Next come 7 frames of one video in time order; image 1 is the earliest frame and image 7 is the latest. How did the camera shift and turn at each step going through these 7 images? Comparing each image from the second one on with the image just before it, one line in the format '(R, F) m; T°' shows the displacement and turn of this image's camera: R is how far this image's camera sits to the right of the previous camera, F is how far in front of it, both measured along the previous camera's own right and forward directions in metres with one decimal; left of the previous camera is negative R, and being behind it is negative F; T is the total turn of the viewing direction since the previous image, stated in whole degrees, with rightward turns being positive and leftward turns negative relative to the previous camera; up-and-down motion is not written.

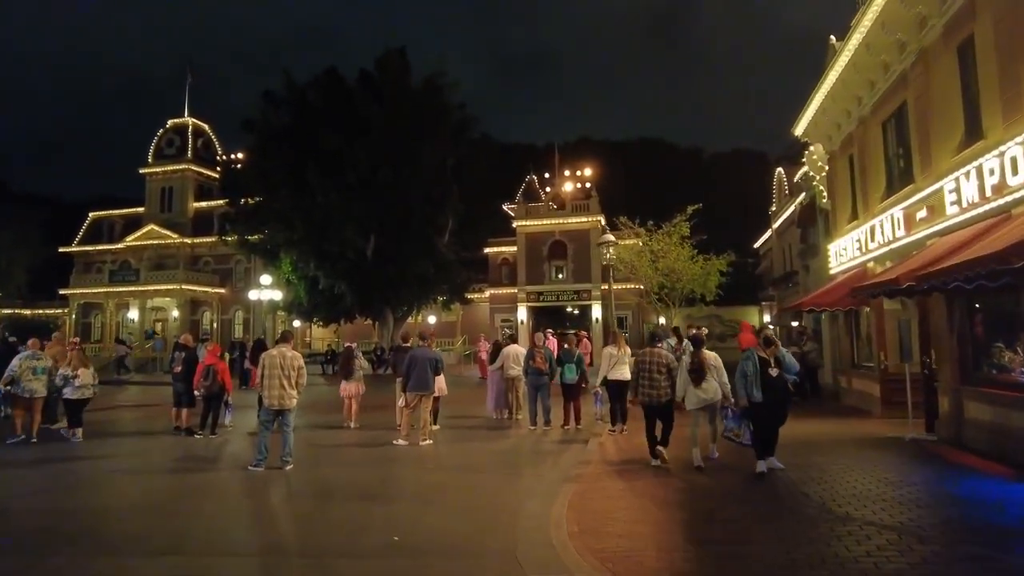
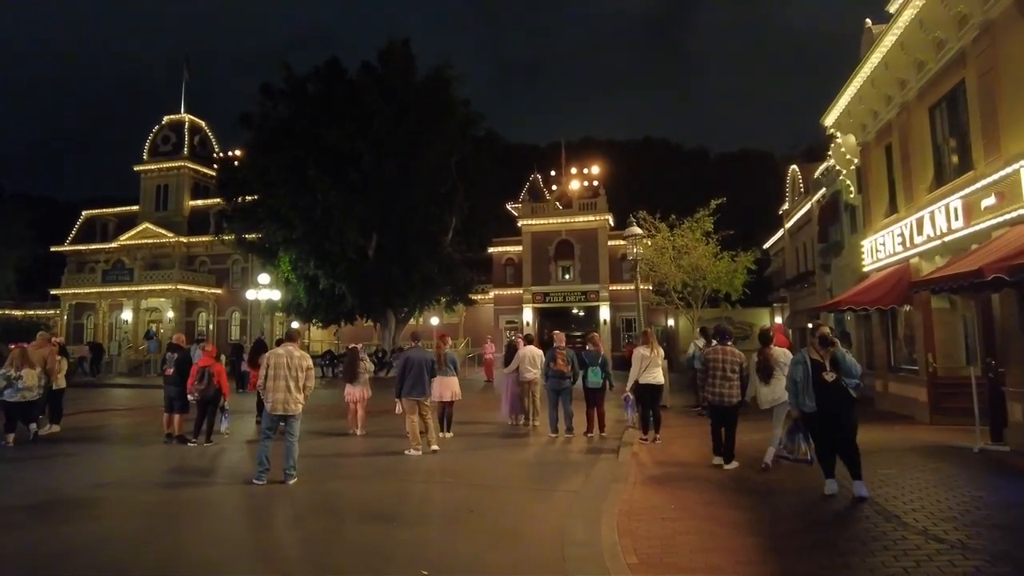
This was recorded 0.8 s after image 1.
(-0.5, +1.0) m; 0°
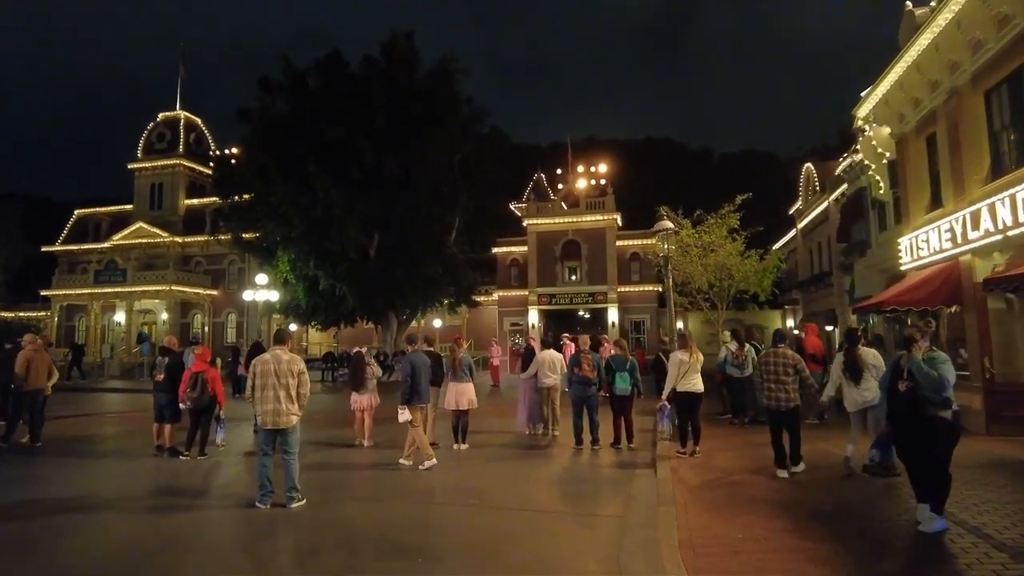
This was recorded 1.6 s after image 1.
(-0.5, +1.0) m; 0°
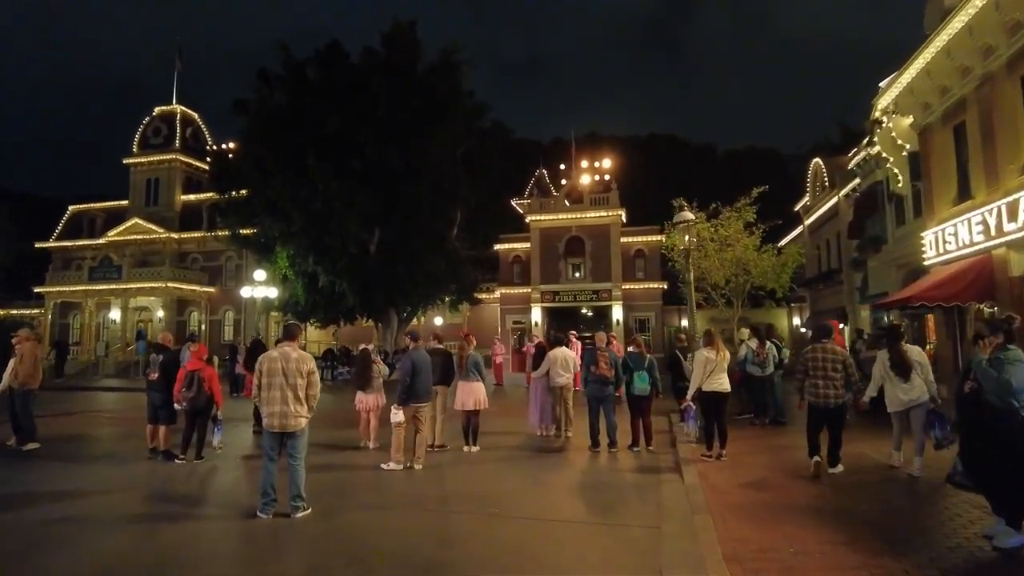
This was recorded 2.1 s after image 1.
(-0.3, +0.6) m; 0°
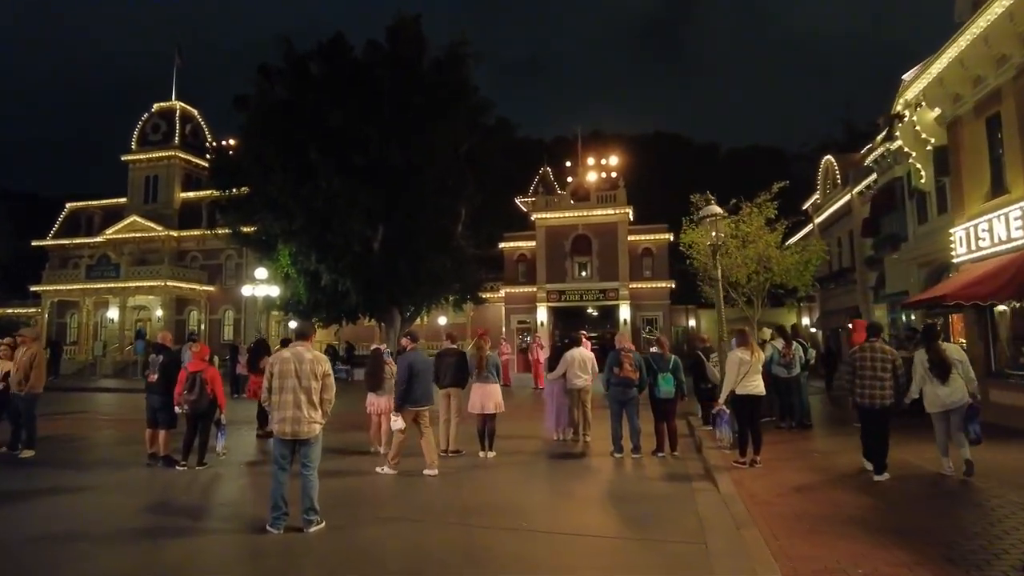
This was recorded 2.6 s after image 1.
(-0.4, +0.6) m; 0°
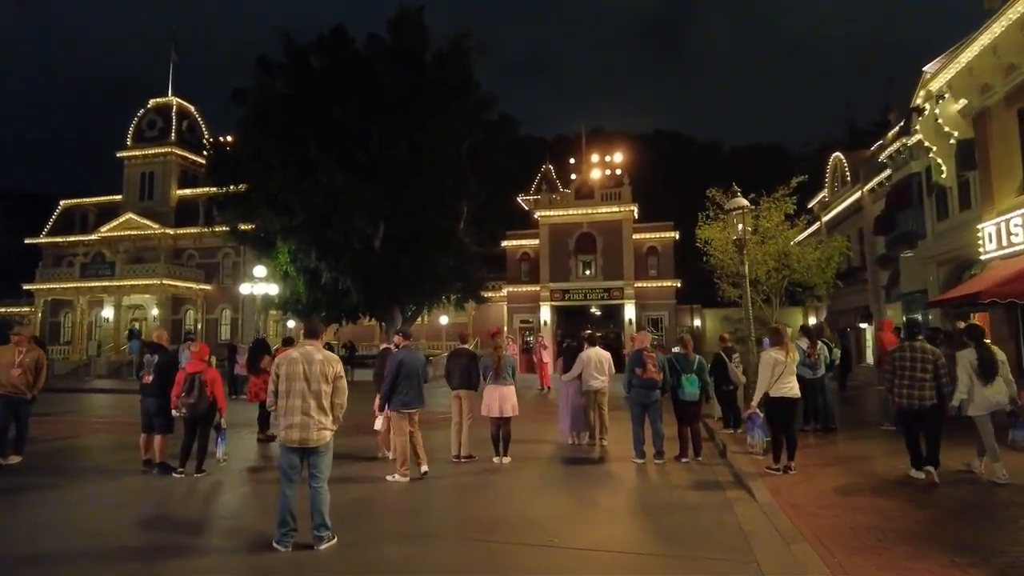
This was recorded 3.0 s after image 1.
(-0.3, +0.6) m; 0°
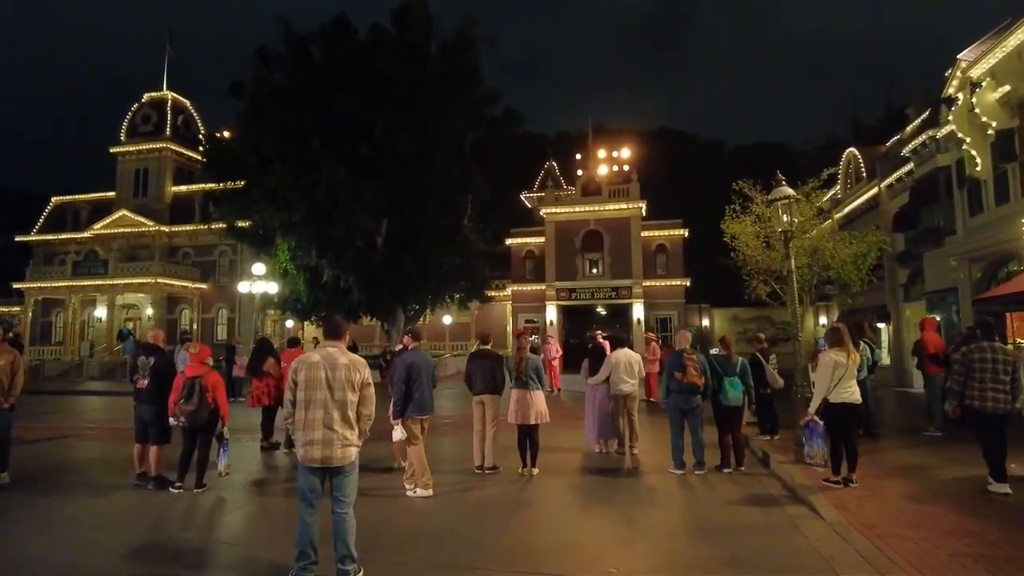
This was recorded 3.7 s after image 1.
(-0.5, +0.8) m; 0°
